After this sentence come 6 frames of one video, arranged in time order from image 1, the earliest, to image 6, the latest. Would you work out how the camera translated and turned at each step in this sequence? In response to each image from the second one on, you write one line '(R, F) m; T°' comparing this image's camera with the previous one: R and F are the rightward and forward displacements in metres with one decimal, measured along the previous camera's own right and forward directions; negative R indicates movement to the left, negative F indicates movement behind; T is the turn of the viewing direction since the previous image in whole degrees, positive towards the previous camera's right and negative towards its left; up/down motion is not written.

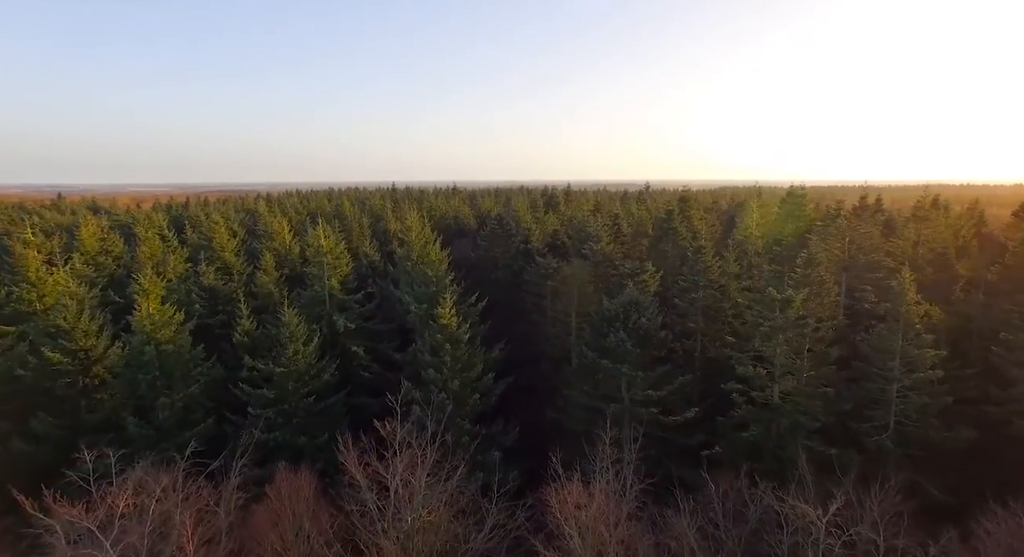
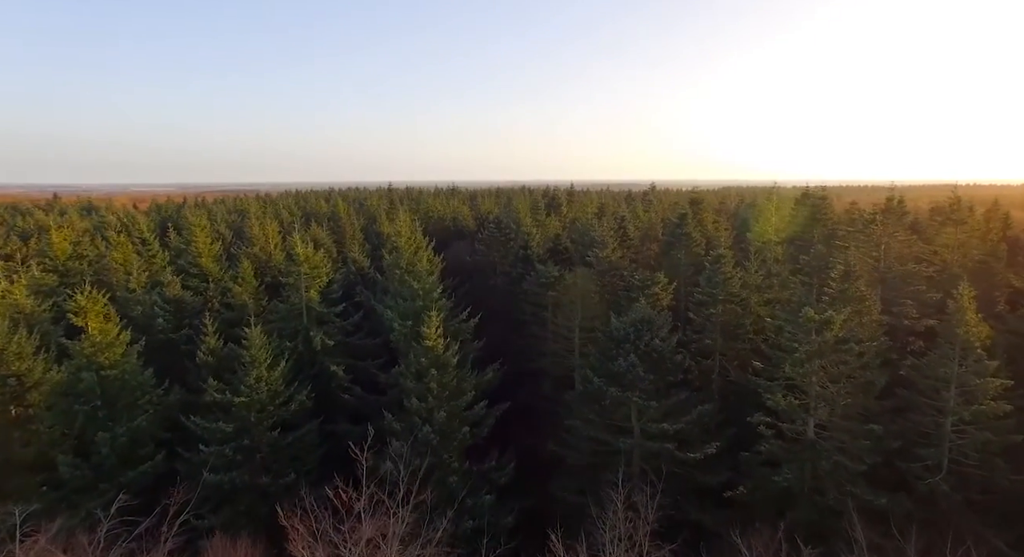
(+0.3, +3.2) m; 0°
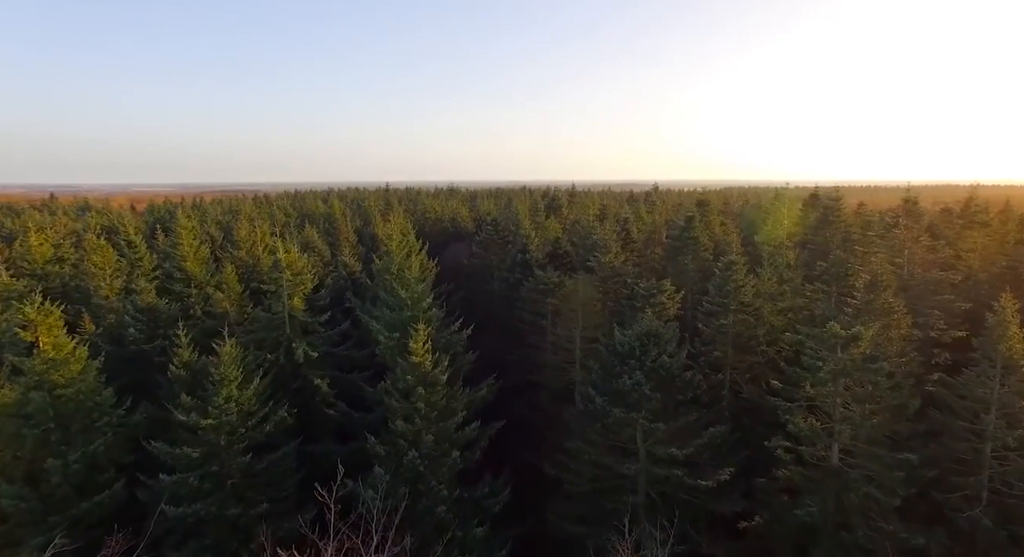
(+0.3, +1.9) m; 0°
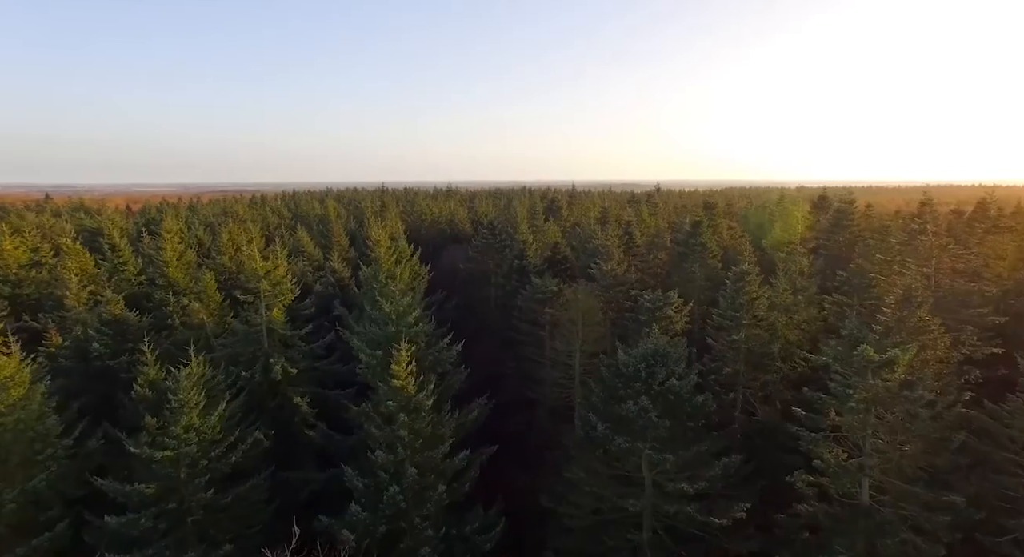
(+0.3, +2.0) m; 0°
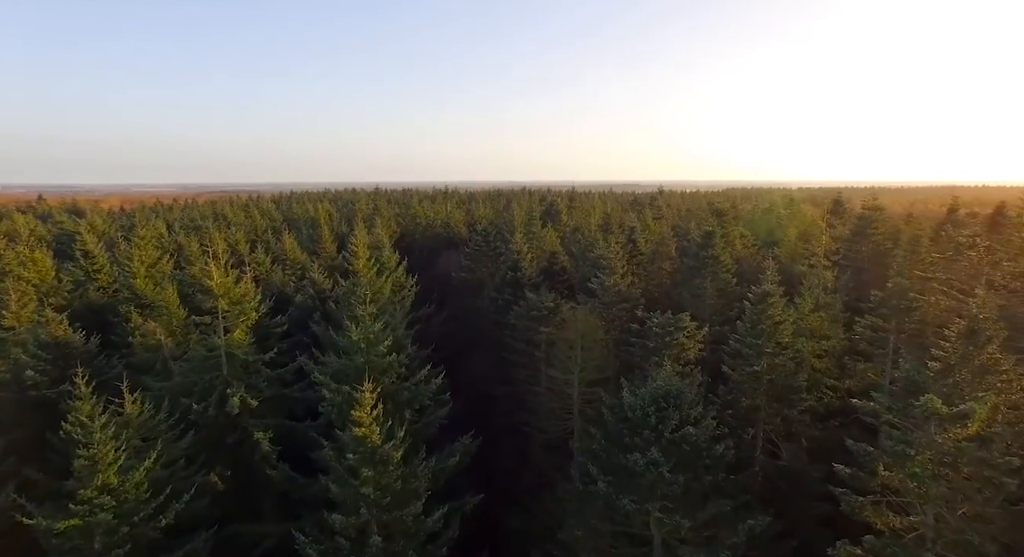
(+0.5, +3.0) m; 0°
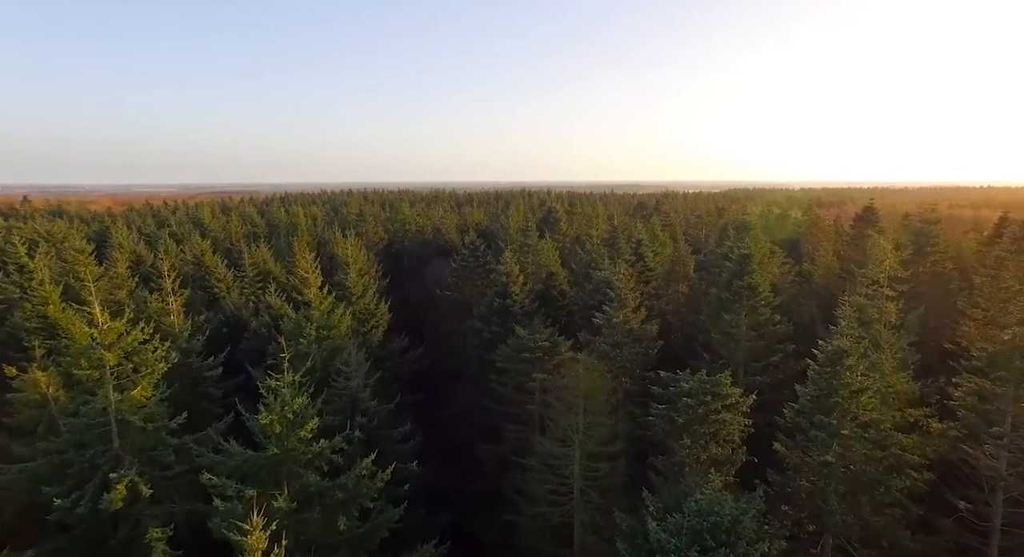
(+0.7, +5.6) m; 0°
